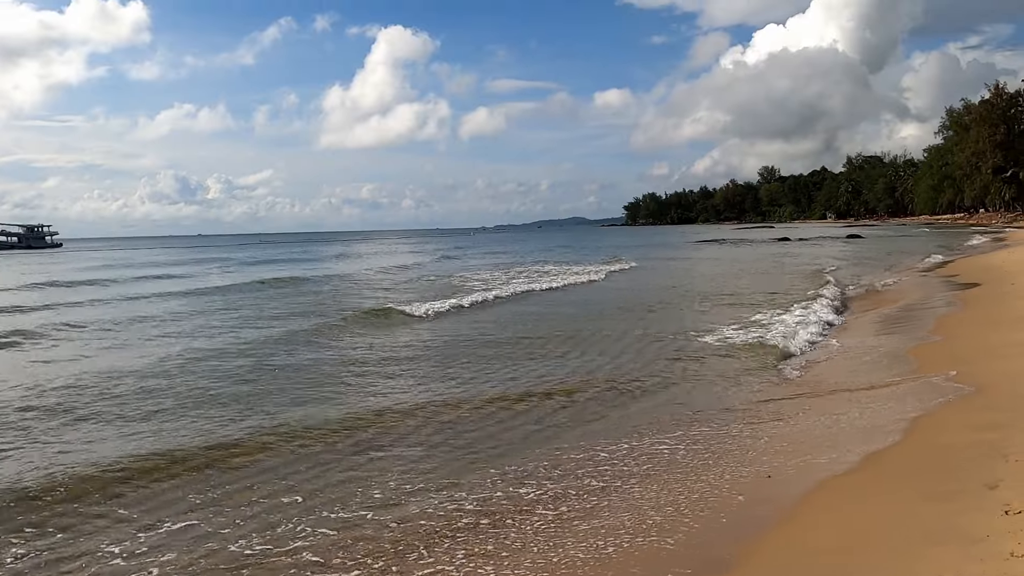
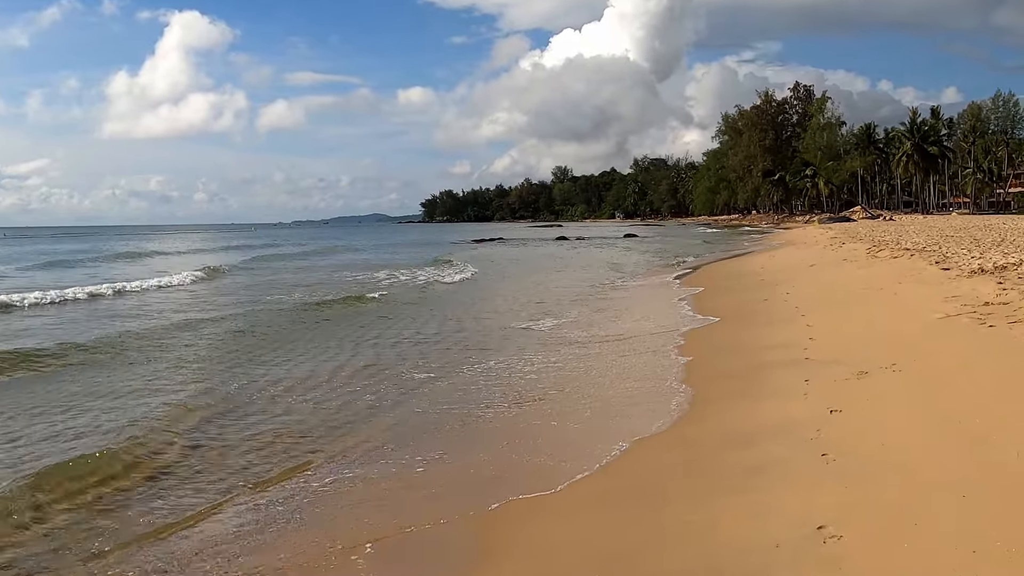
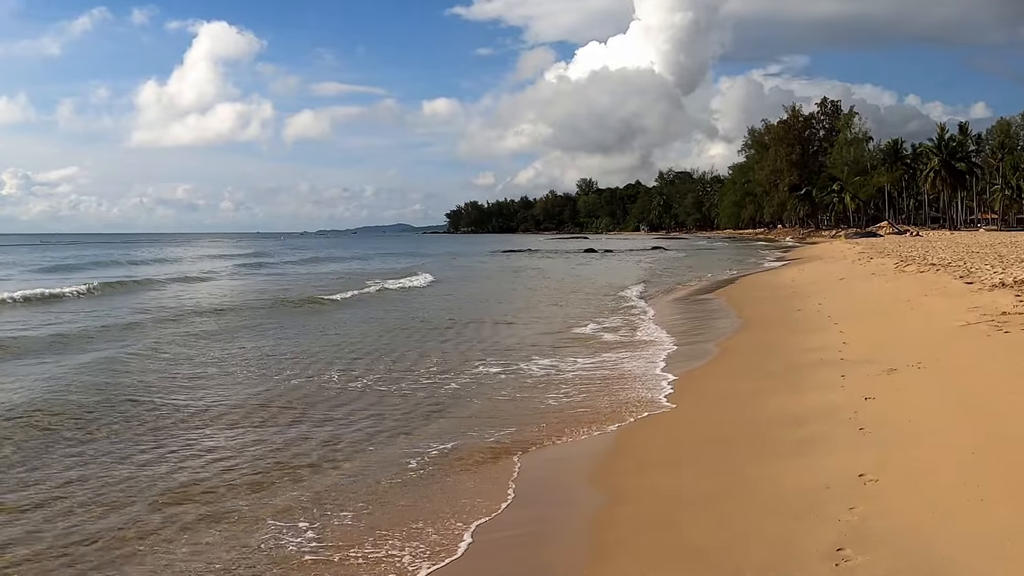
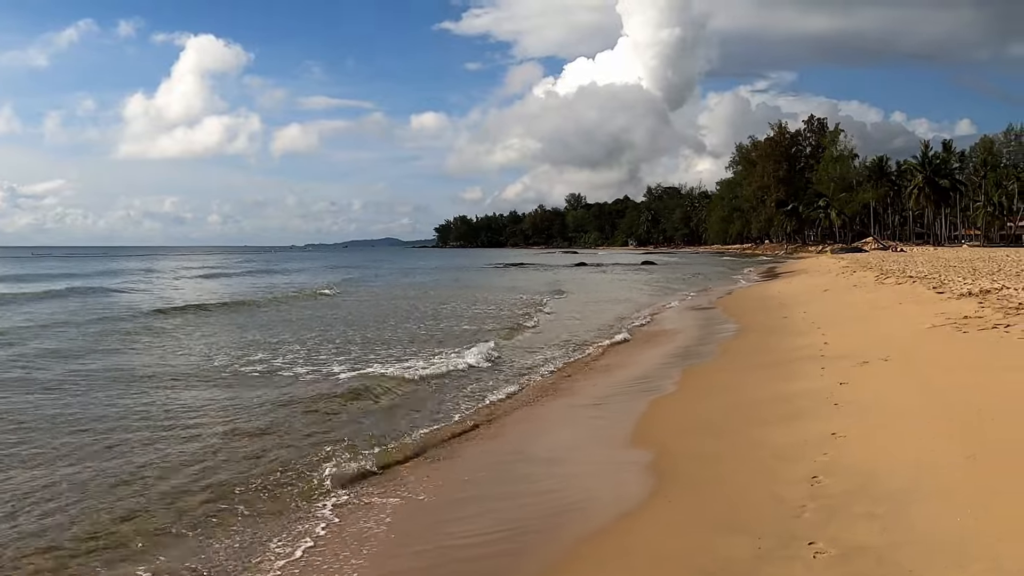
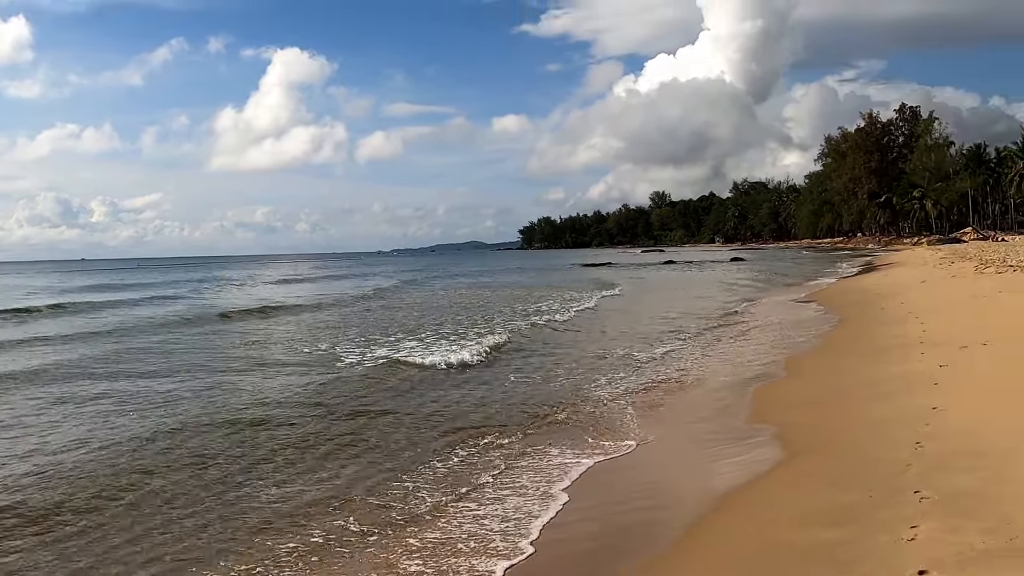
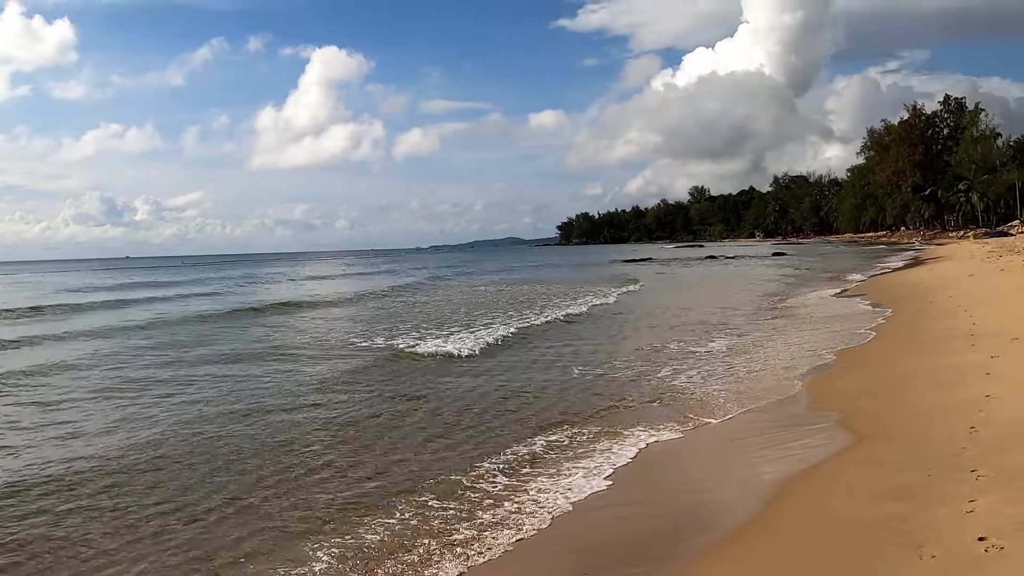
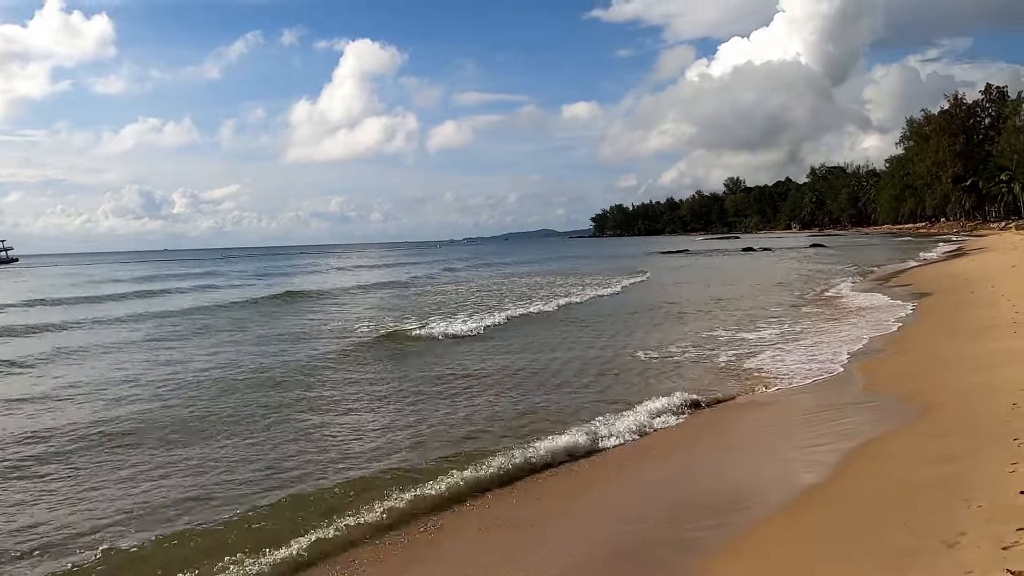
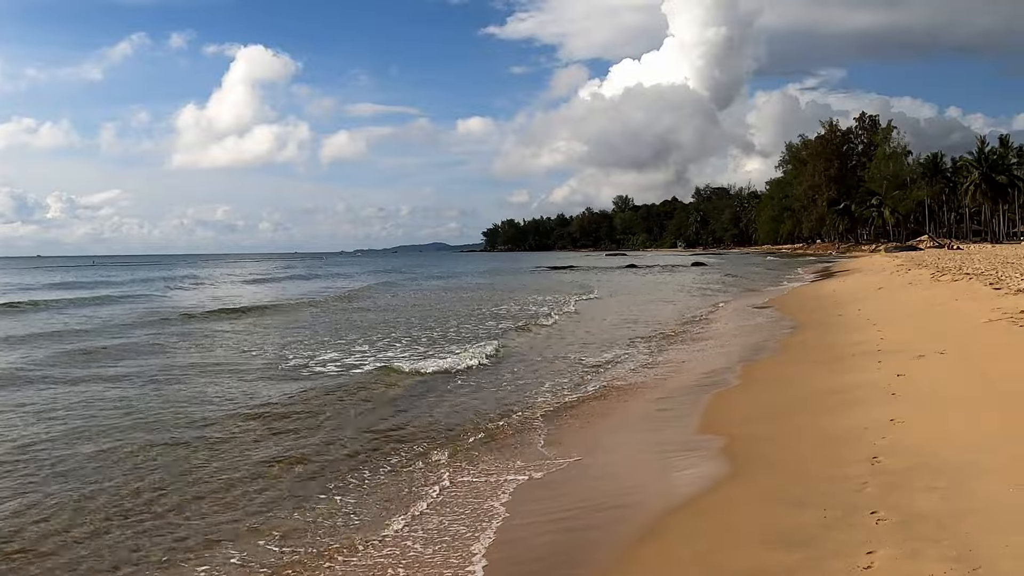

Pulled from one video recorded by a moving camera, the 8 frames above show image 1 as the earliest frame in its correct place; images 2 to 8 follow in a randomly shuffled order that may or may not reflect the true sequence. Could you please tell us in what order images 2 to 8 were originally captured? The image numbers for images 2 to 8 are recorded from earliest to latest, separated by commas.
7, 6, 5, 8, 4, 3, 2
